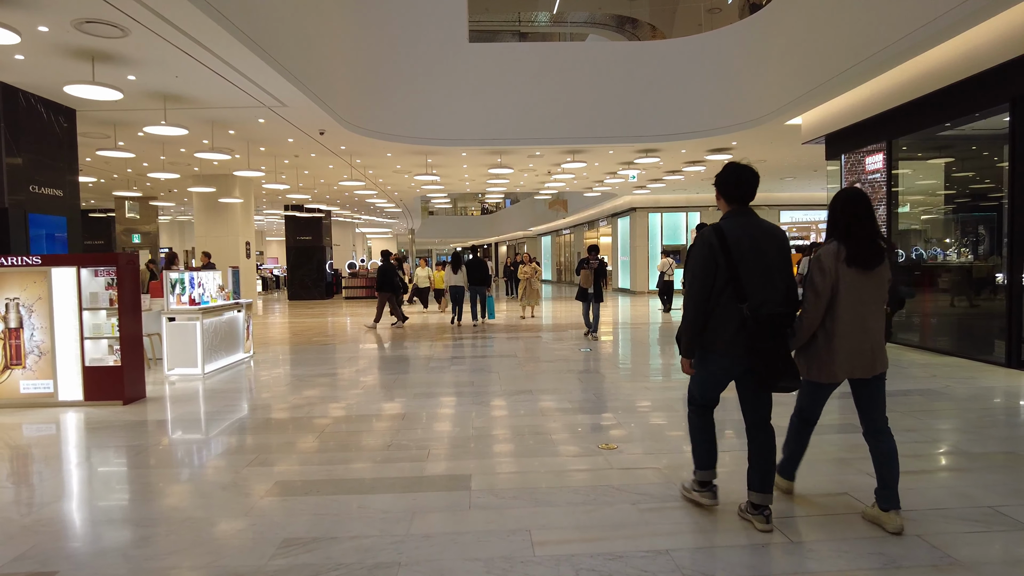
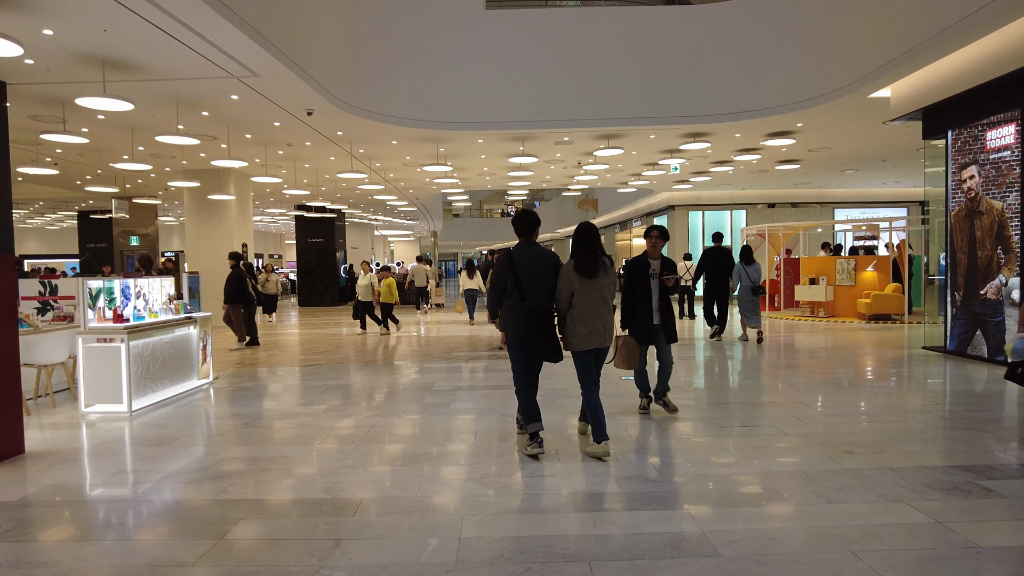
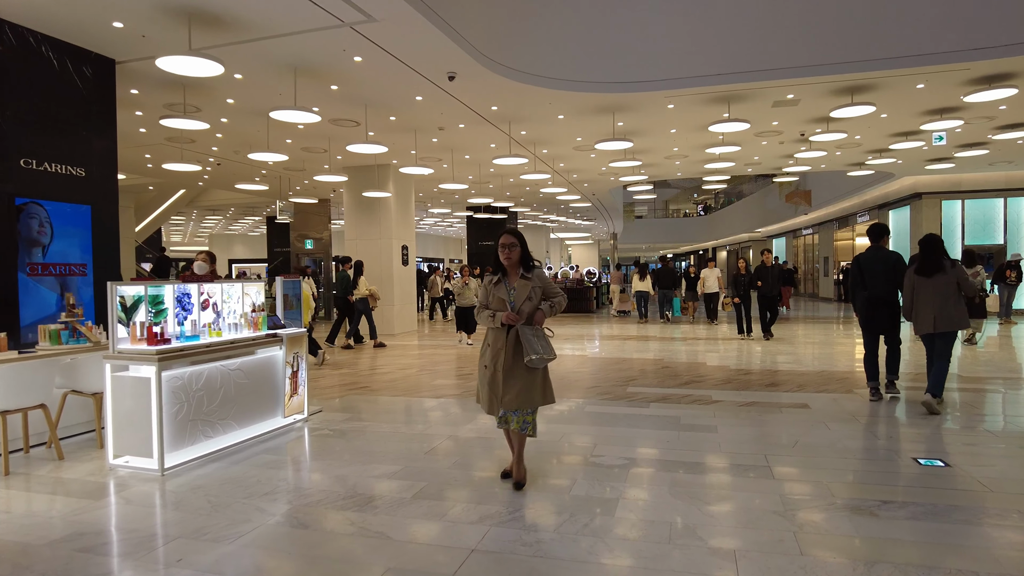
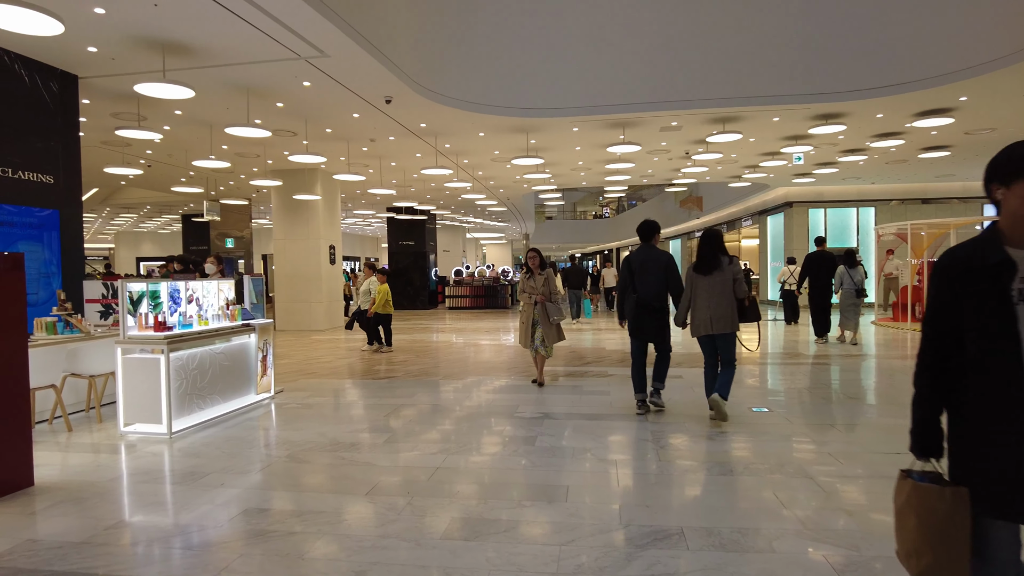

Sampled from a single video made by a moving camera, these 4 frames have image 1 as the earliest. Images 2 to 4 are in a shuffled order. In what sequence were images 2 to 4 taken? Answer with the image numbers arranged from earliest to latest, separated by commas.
2, 4, 3
